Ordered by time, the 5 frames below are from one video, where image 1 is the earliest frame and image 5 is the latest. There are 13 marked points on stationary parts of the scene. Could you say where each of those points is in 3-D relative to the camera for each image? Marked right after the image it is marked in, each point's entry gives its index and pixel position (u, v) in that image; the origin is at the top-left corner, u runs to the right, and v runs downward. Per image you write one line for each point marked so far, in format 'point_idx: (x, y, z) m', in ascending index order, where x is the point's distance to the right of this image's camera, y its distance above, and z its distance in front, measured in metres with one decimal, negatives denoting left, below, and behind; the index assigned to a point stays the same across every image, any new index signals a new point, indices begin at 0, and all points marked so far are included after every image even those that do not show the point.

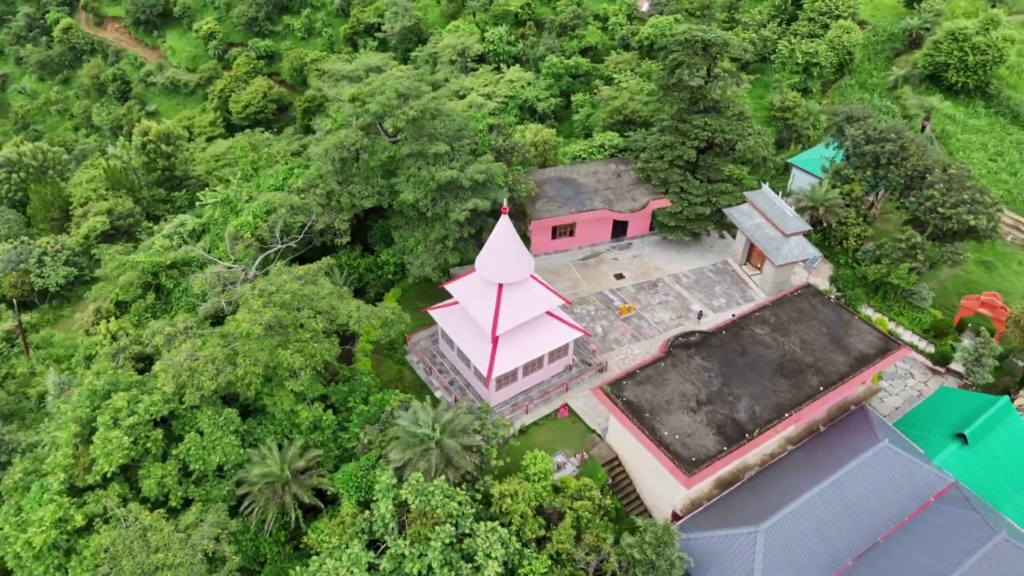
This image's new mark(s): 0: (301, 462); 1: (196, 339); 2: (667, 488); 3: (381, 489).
0: (-4.9, -4.0, +17.2) m
1: (-7.7, -1.3, +18.3) m
2: (+4.1, -5.3, +19.6) m
3: (-2.8, -4.5, +16.6) m
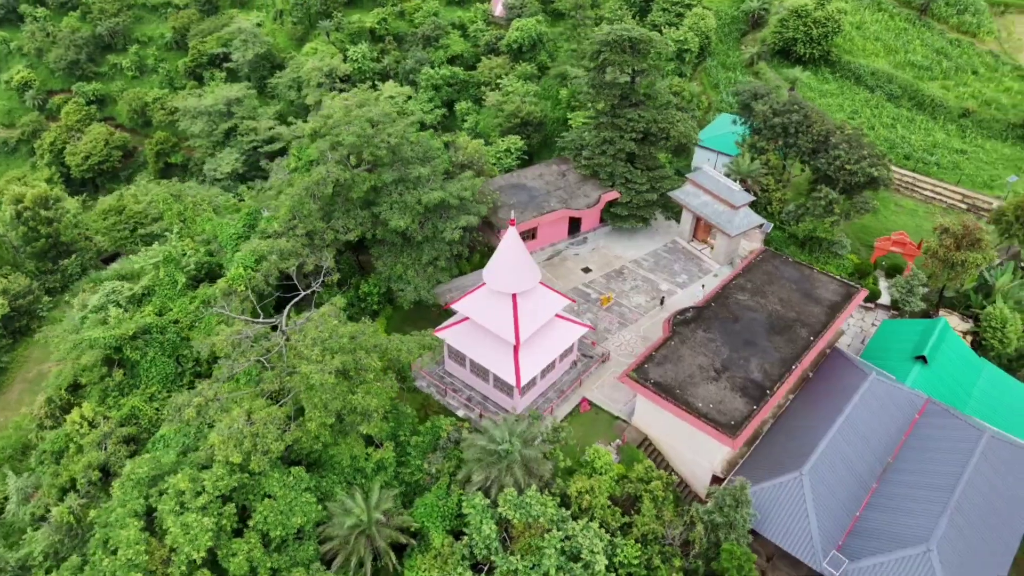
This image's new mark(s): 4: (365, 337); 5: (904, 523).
0: (-2.9, -4.9, +16.9) m
1: (-6.3, -2.7, +17.4) m
2: (+5.5, -4.8, +21.1) m
3: (-0.7, -5.1, +16.8) m
4: (-3.5, -1.2, +17.6) m
5: (+10.2, -6.0, +19.3) m
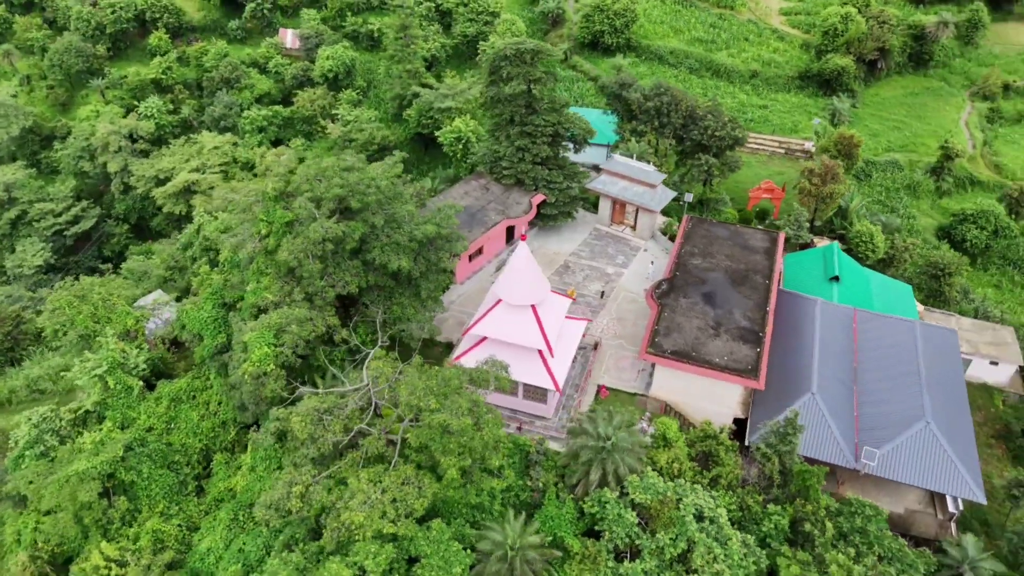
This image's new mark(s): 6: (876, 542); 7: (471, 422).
0: (+0.3, -5.6, +17.3) m
1: (-3.5, -4.3, +16.7) m
2: (+6.8, -3.7, +23.7) m
3: (+2.4, -5.2, +17.8) m
4: (-1.3, -2.1, +17.7) m
5: (+12.1, -3.7, +23.4) m
6: (+9.2, -6.5, +19.0) m
7: (-0.9, -3.0, +16.8) m
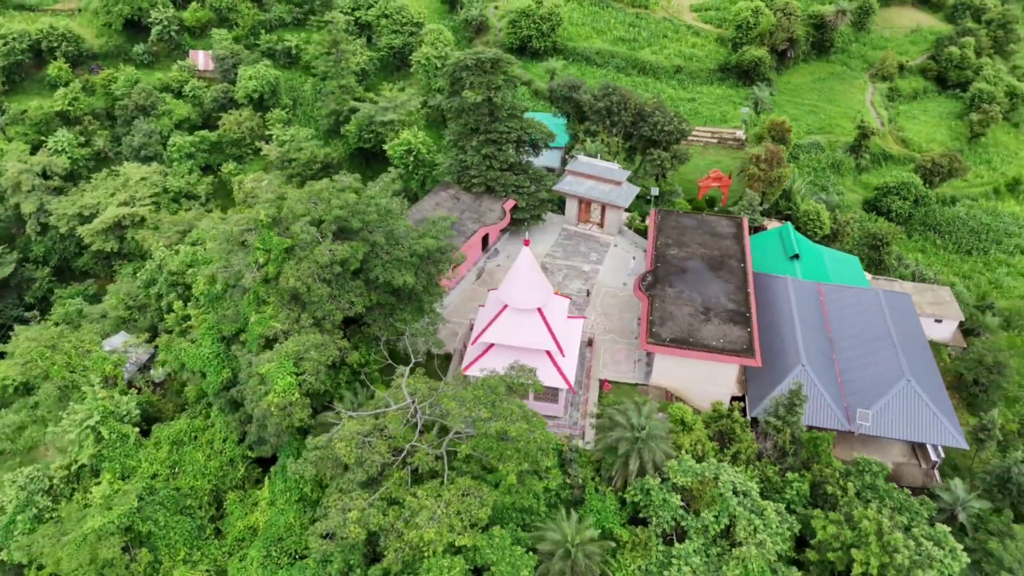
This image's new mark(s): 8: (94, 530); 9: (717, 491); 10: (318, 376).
0: (+1.6, -5.7, +17.8) m
1: (-2.2, -4.7, +16.7) m
2: (+7.1, -3.2, +24.9) m
3: (+3.6, -5.1, +18.5) m
4: (-0.4, -2.3, +17.9) m
5: (+12.3, -2.8, +25.2) m
6: (+10.3, -5.7, +20.5) m
7: (+0.2, -3.2, +17.1) m
8: (-11.1, -6.4, +19.5) m
9: (+5.1, -5.1, +18.8) m
10: (-5.2, -2.4, +20.0) m
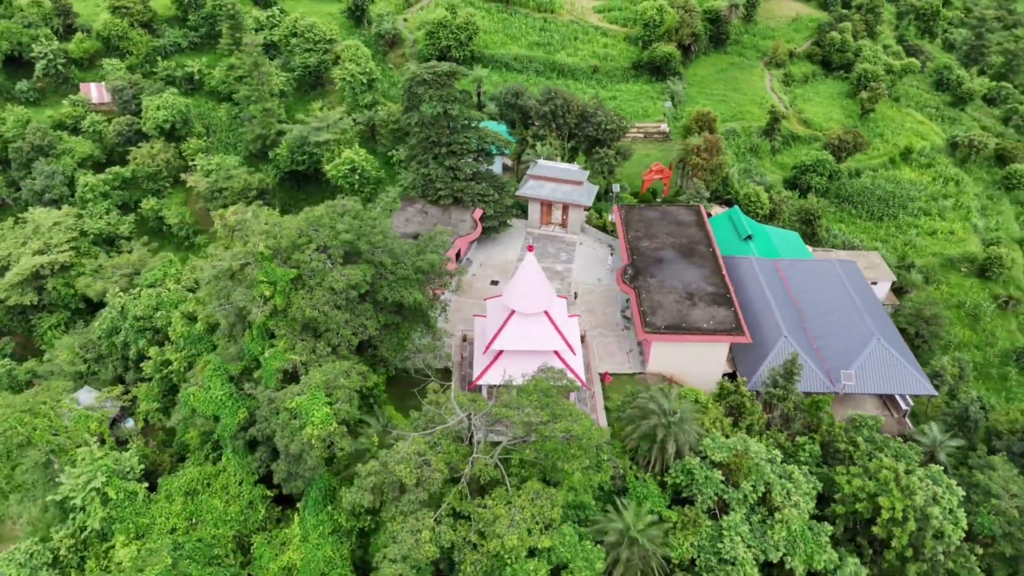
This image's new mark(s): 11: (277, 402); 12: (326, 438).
0: (+3.0, -5.6, +18.4) m
1: (-0.7, -5.0, +16.9) m
2: (+7.2, -2.6, +26.3) m
3: (+4.8, -4.8, +19.4) m
4: (+0.8, -2.5, +18.4) m
5: (+12.3, -1.6, +27.3) m
6: (+11.3, -4.7, +22.4) m
7: (+1.5, -3.3, +17.6) m
8: (-9.6, -7.7, +18.4) m
9: (+6.3, -4.6, +19.9) m
10: (-4.3, -3.0, +19.7) m
11: (-6.3, -3.0, +19.9) m
12: (-4.7, -3.8, +18.8) m
